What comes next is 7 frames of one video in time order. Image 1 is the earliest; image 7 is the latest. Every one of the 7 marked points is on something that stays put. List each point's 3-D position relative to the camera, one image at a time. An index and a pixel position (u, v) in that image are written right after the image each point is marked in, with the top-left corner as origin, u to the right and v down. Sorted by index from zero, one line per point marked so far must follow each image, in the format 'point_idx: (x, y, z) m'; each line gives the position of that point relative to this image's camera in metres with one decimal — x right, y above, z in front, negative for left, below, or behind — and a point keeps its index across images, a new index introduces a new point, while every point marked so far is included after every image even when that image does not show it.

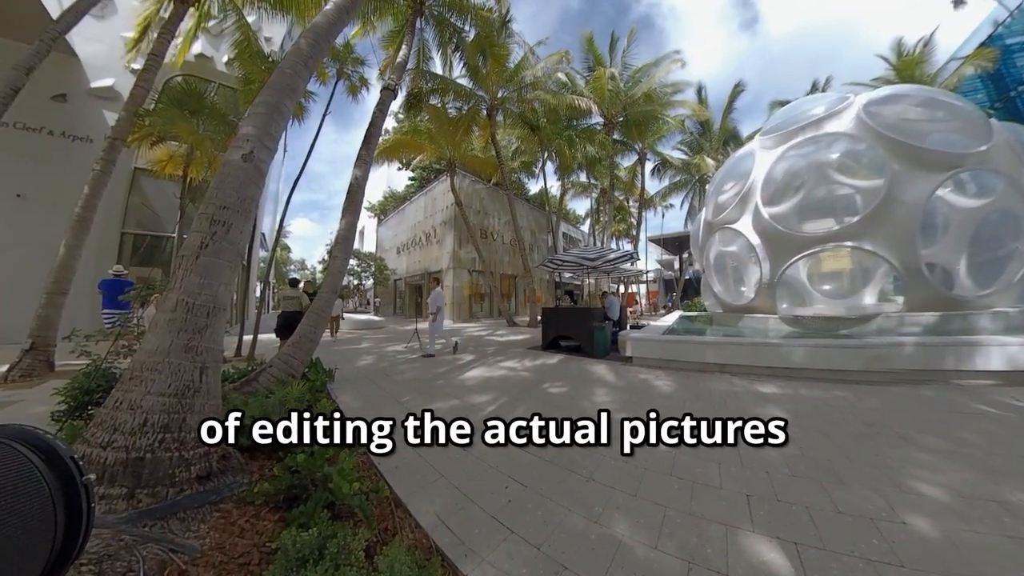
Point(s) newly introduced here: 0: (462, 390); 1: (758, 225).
0: (-0.7, -1.4, +5.3) m
1: (+5.0, +1.3, +7.4) m
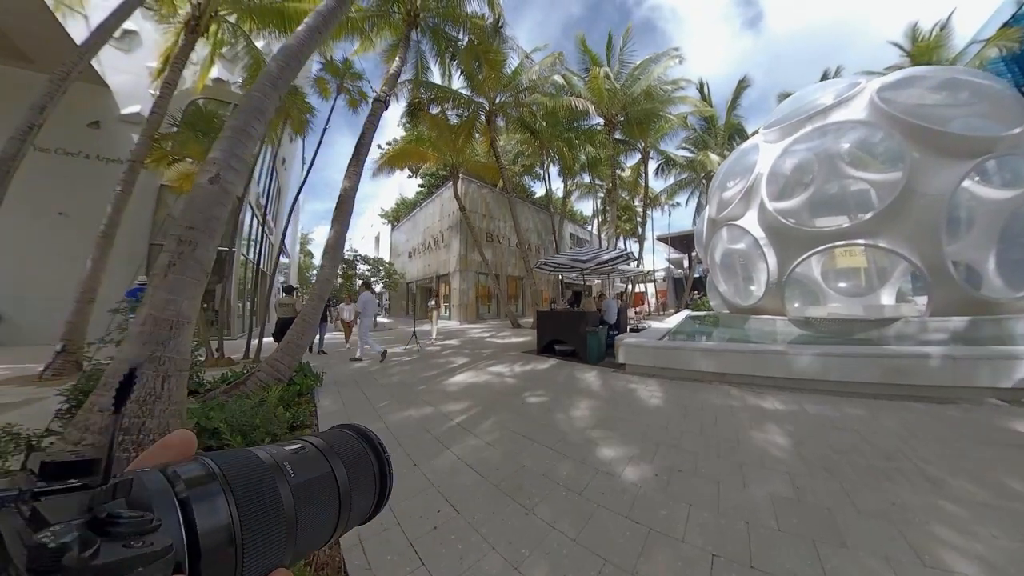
0: (-1.0, -1.4, +5.0) m
1: (+4.8, +1.3, +6.9) m
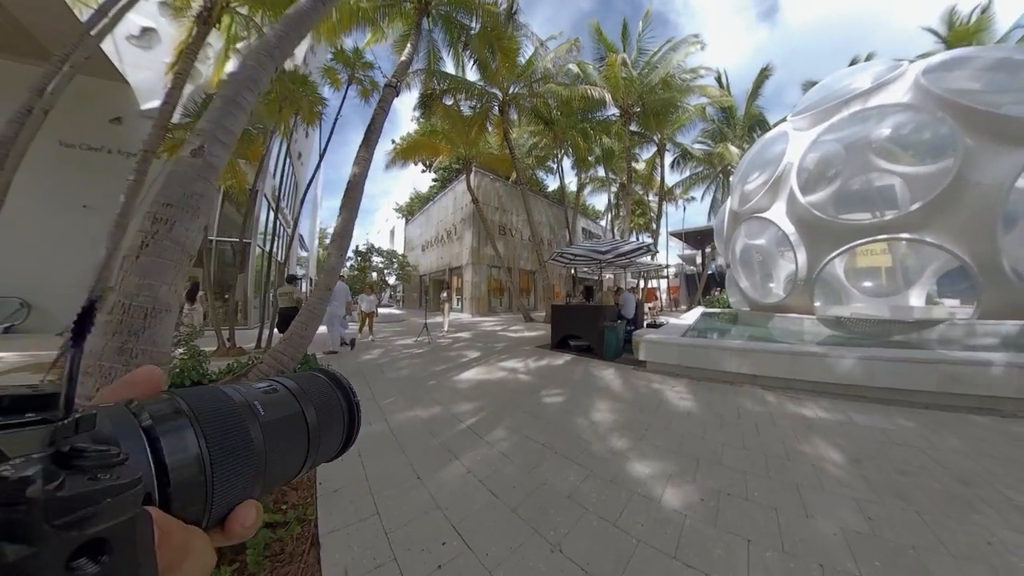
0: (-0.8, -1.3, +4.9) m
1: (+5.1, +1.4, +6.6) m
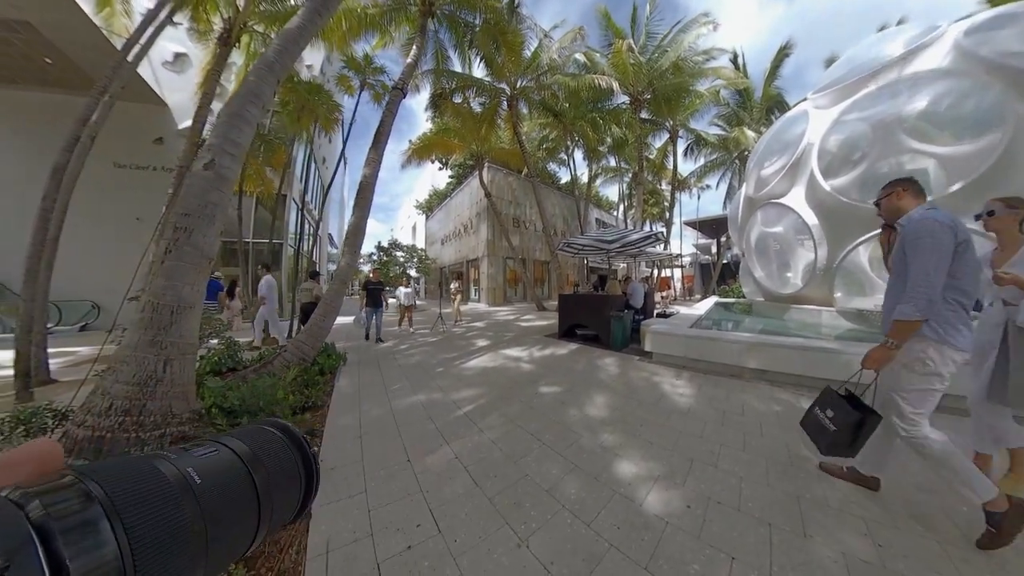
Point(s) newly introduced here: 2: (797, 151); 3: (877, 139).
0: (-0.8, -1.2, +4.8) m
1: (+5.2, +1.5, +6.2) m
2: (+5.3, +2.6, +6.7) m
3: (+5.7, +2.3, +5.6) m
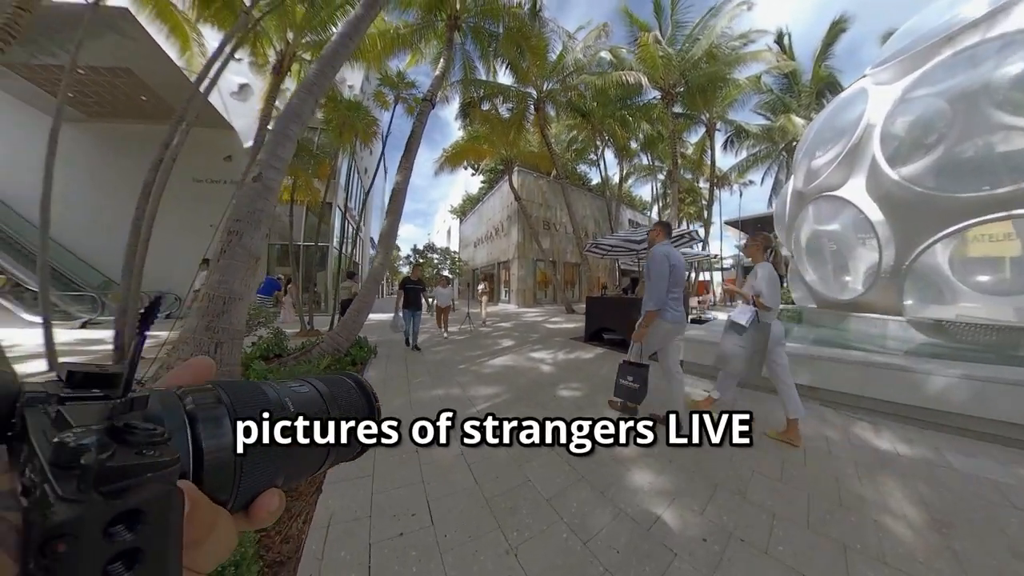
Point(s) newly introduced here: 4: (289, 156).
0: (-0.5, -1.2, +4.6) m
1: (+5.5, +1.5, +5.5) m
2: (+5.7, +2.5, +6.0) m
3: (+6.1, +2.3, +4.8) m
4: (-2.9, +1.6, +4.5) m
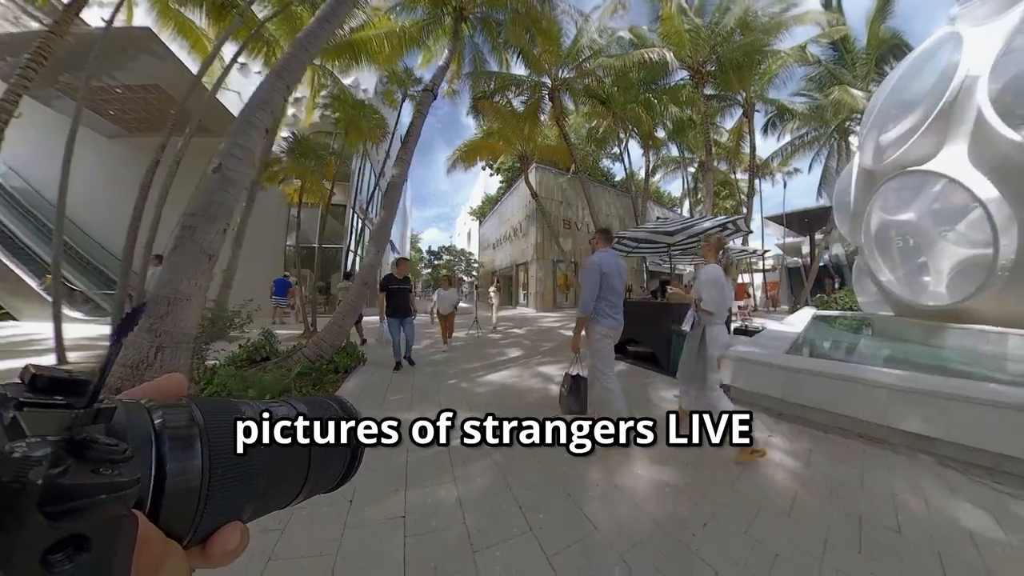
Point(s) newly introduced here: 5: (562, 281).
0: (-0.5, -1.3, +4.0) m
1: (+5.6, +1.4, +4.4) m
2: (+5.8, +2.4, +4.9) m
3: (+6.1, +2.2, +3.7) m
4: (-2.8, +1.6, +4.0) m
5: (+2.2, +0.3, +16.1) m
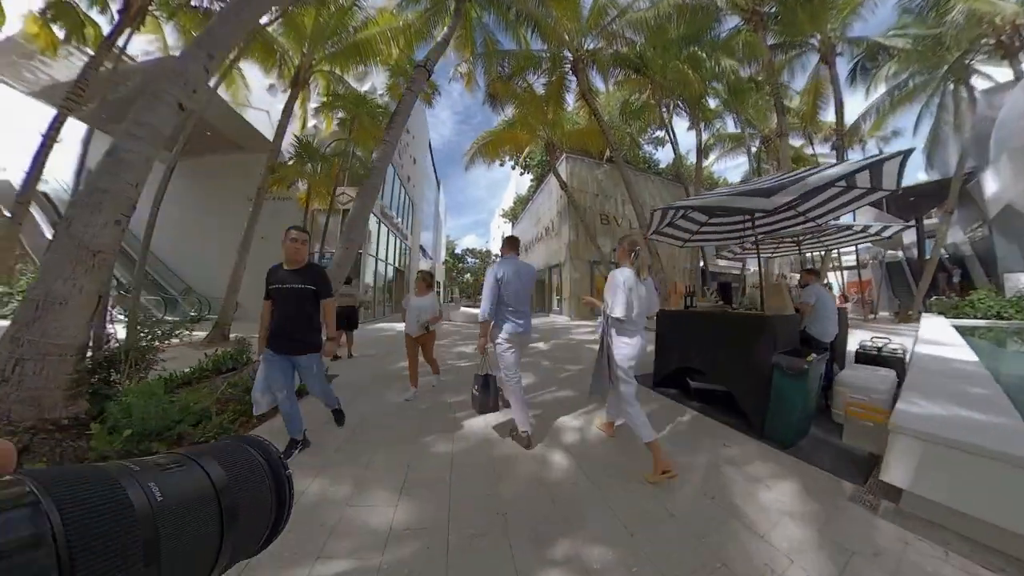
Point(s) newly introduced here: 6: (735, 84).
0: (-0.6, -1.3, +2.7) m
1: (+5.5, +1.5, +2.4) m
2: (+5.7, +2.5, +2.9) m
3: (+5.8, +2.3, +1.7) m
4: (-3.0, +1.4, +3.0) m
5: (+3.6, +0.1, +14.4) m
6: (+5.6, +5.0, +8.9) m
